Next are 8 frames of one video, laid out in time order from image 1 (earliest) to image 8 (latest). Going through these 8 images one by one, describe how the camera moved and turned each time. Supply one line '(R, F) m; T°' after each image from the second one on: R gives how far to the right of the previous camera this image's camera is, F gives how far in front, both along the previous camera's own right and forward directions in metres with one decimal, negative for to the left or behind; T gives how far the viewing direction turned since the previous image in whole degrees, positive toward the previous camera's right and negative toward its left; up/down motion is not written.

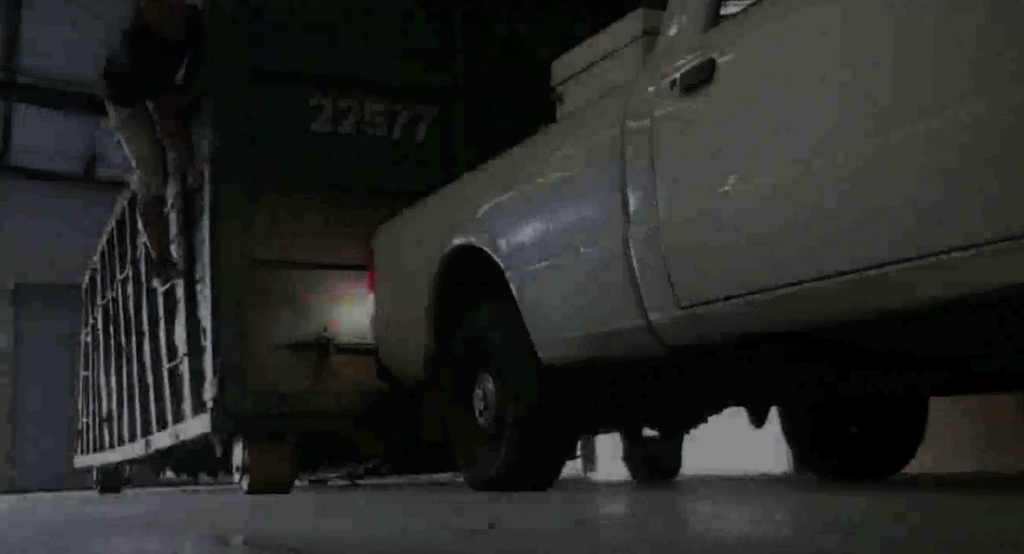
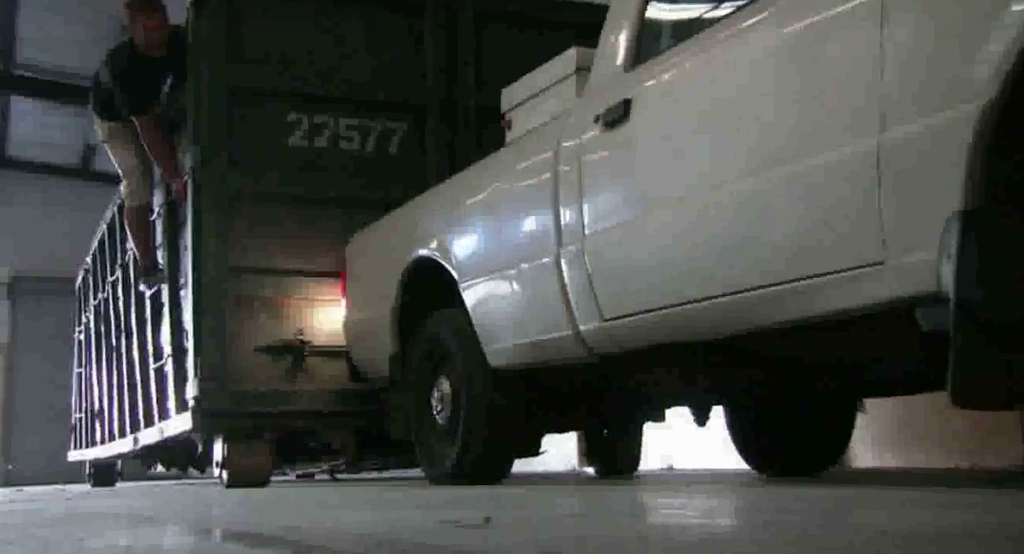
(+0.2, -0.3) m; 0°
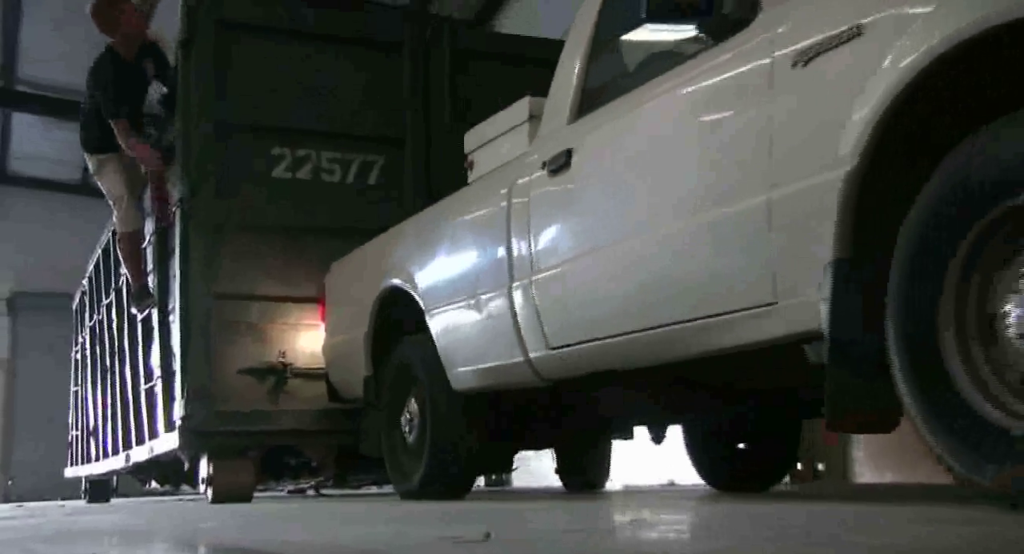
(+0.2, -0.3) m; 0°
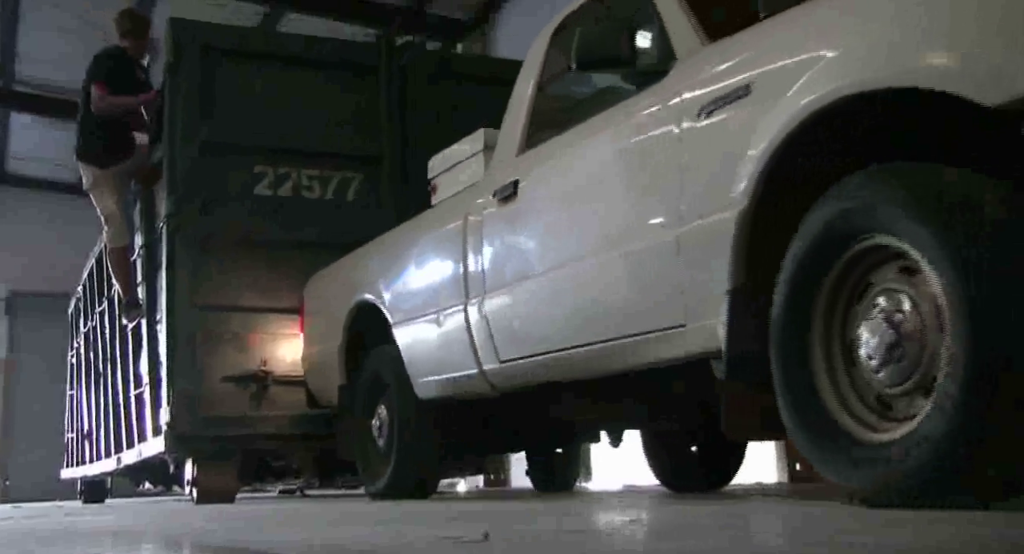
(+0.2, -0.3) m; 0°
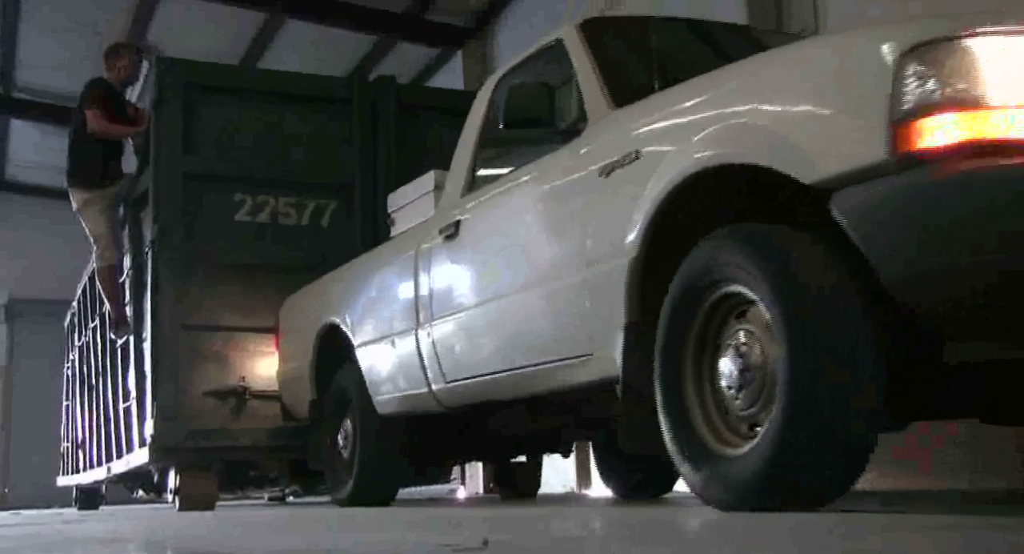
(+0.2, -0.4) m; 0°
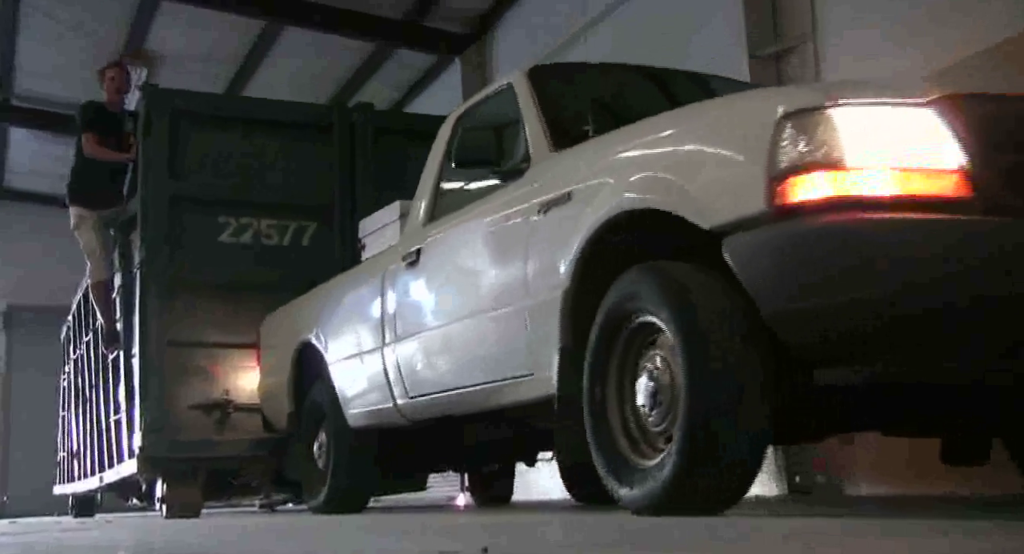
(+0.2, -0.3) m; 0°
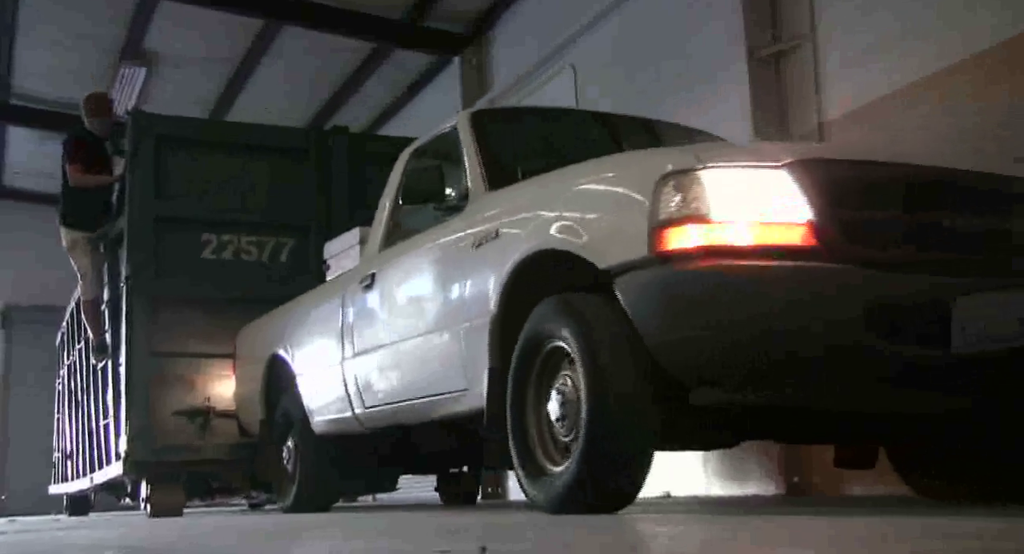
(+0.3, -0.5) m; 0°
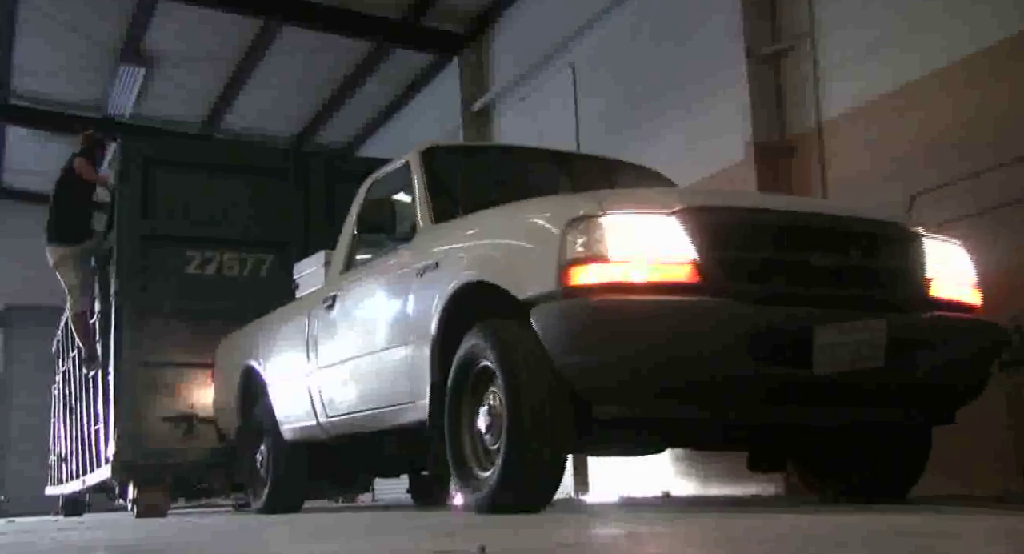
(+0.3, -0.5) m; 0°
